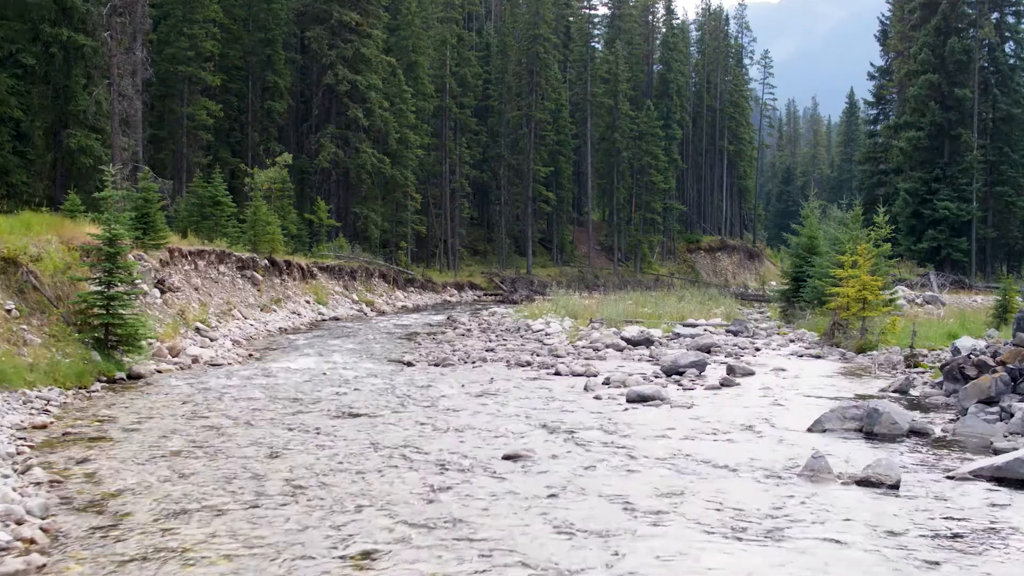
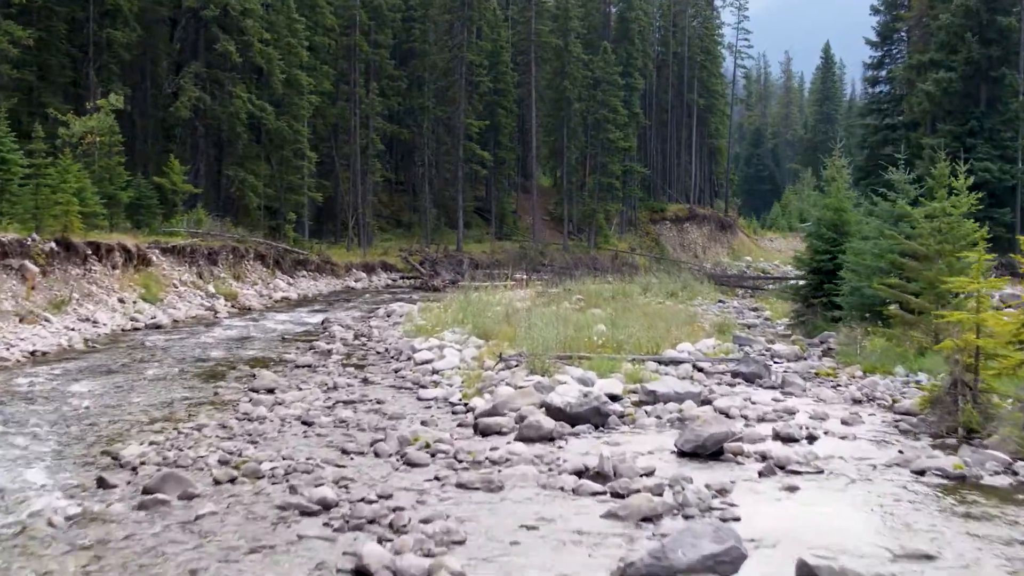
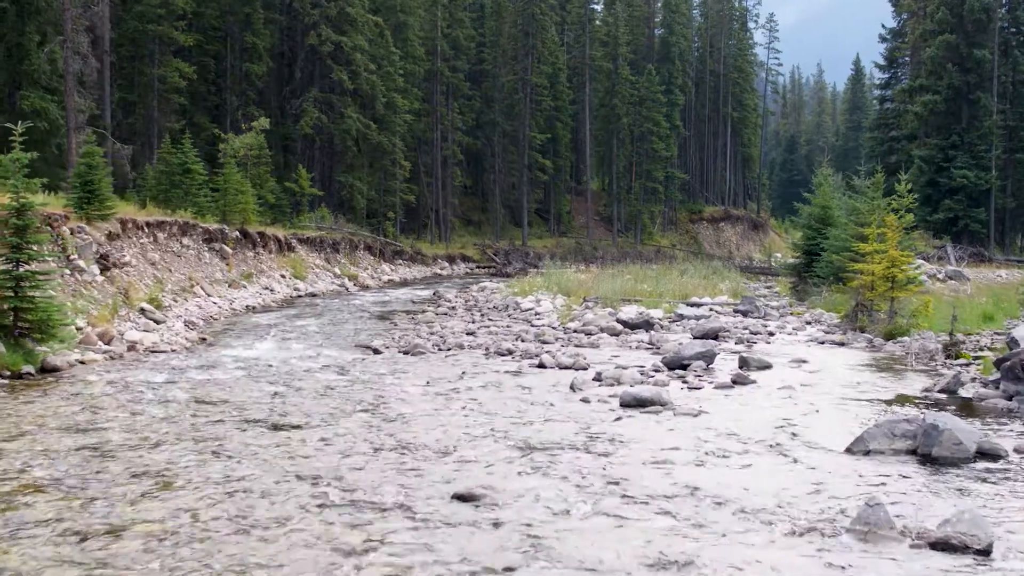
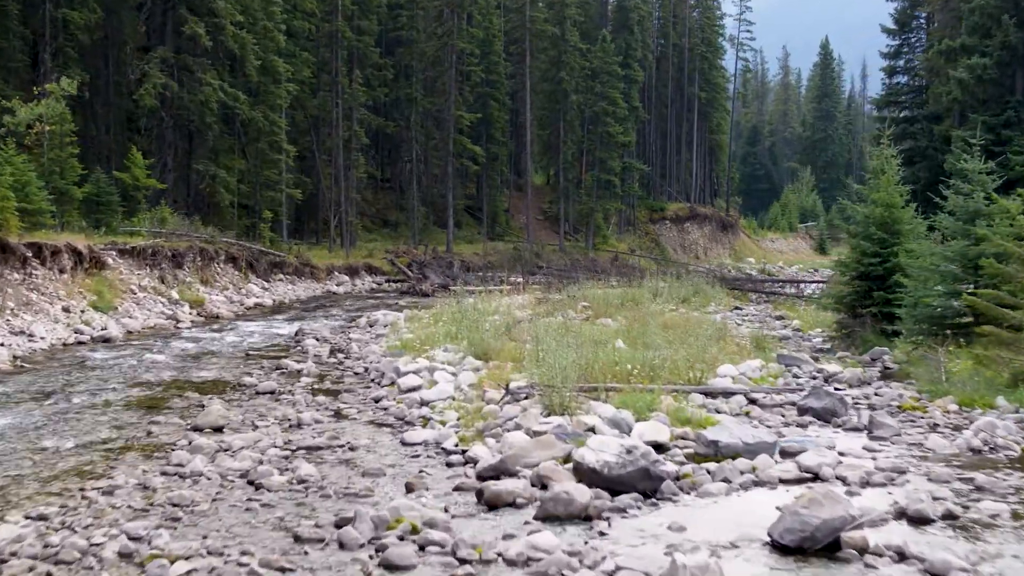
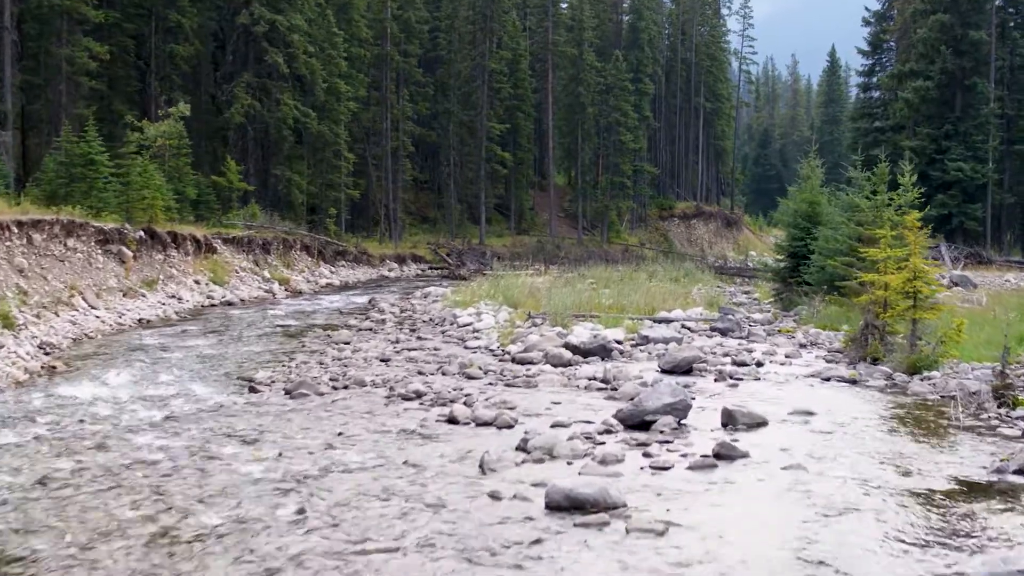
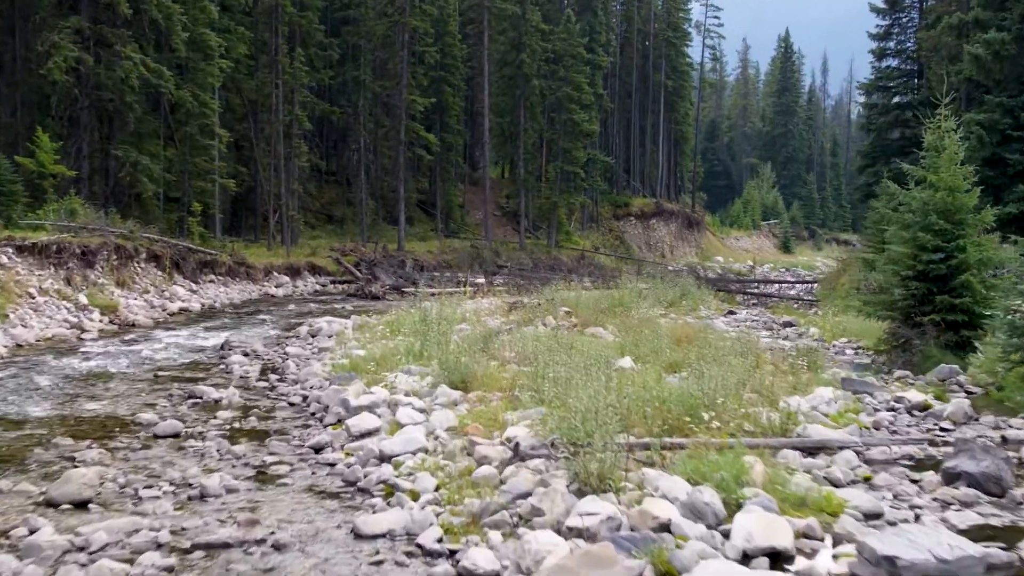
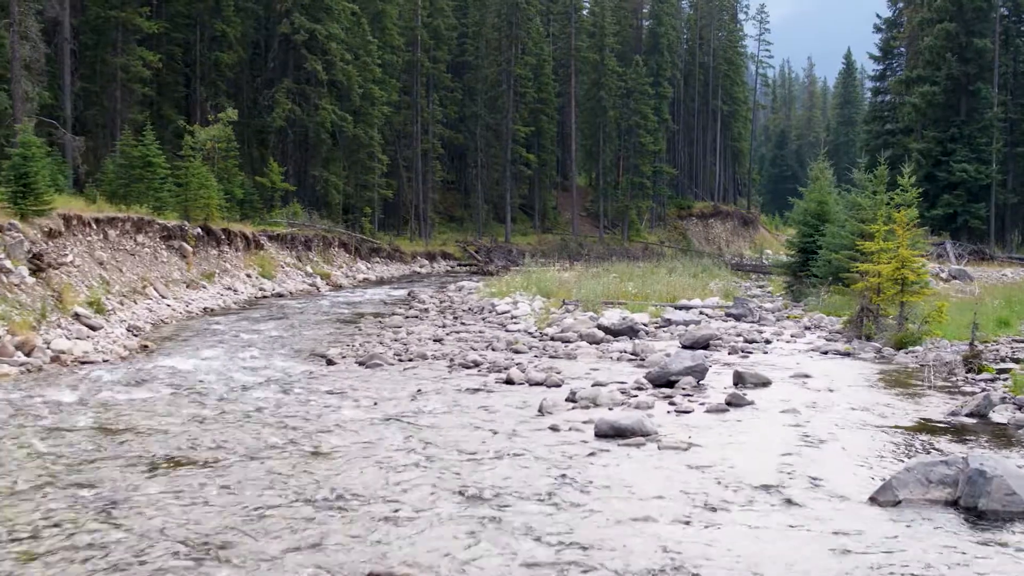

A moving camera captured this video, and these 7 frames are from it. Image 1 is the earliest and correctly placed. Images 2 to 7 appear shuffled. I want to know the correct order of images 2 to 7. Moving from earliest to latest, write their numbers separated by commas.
3, 7, 5, 2, 4, 6
